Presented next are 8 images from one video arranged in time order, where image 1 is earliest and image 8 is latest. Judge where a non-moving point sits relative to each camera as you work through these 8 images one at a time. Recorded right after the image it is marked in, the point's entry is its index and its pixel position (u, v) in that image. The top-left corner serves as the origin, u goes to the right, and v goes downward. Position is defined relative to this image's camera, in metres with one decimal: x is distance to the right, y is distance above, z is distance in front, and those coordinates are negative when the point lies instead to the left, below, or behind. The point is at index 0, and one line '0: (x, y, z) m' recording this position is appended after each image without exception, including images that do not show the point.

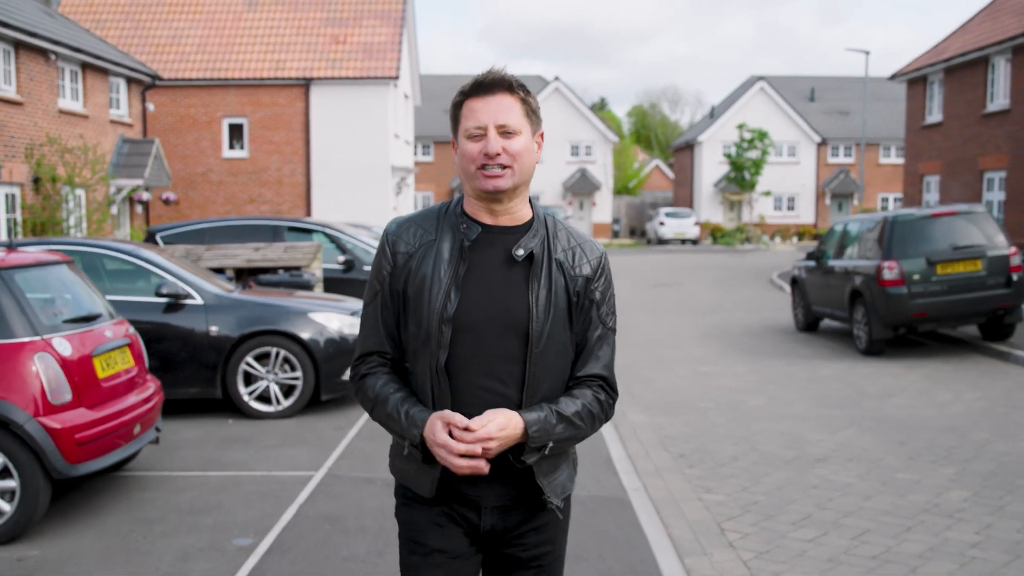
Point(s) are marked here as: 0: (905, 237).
0: (+3.8, +0.5, +12.2) m
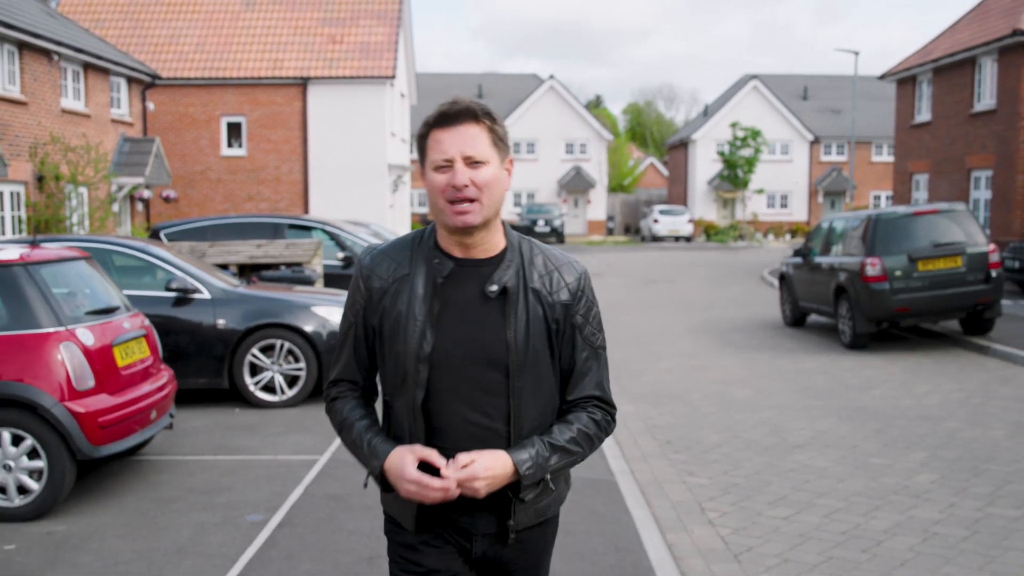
0: (+3.7, +0.5, +12.6) m
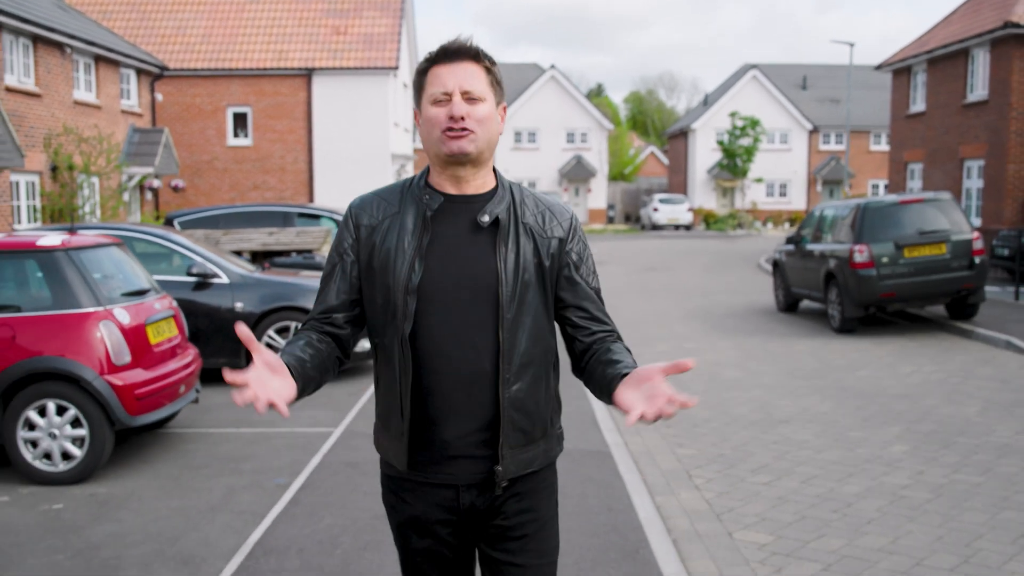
0: (+3.7, +0.7, +13.1) m
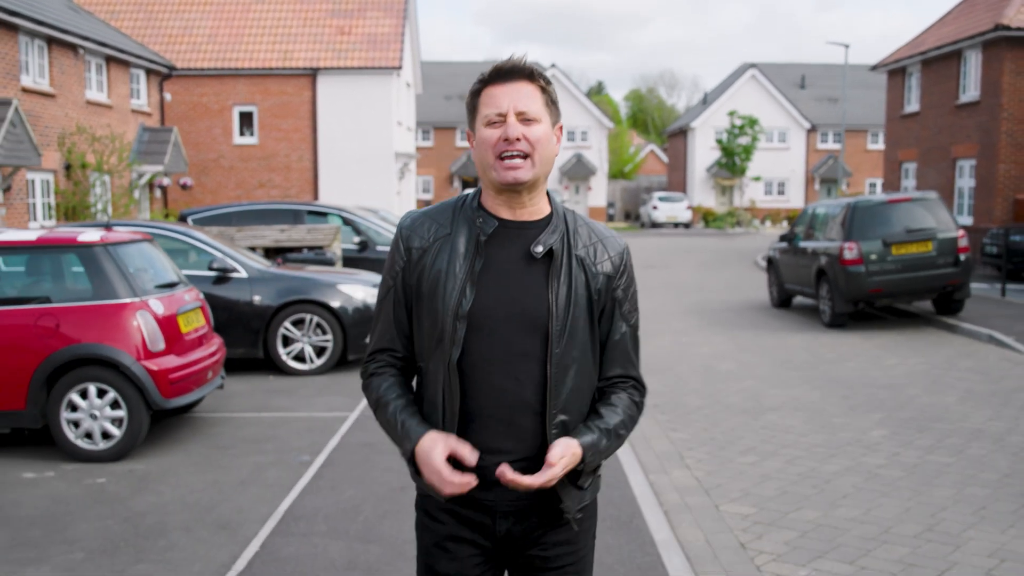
0: (+3.8, +0.7, +13.6) m
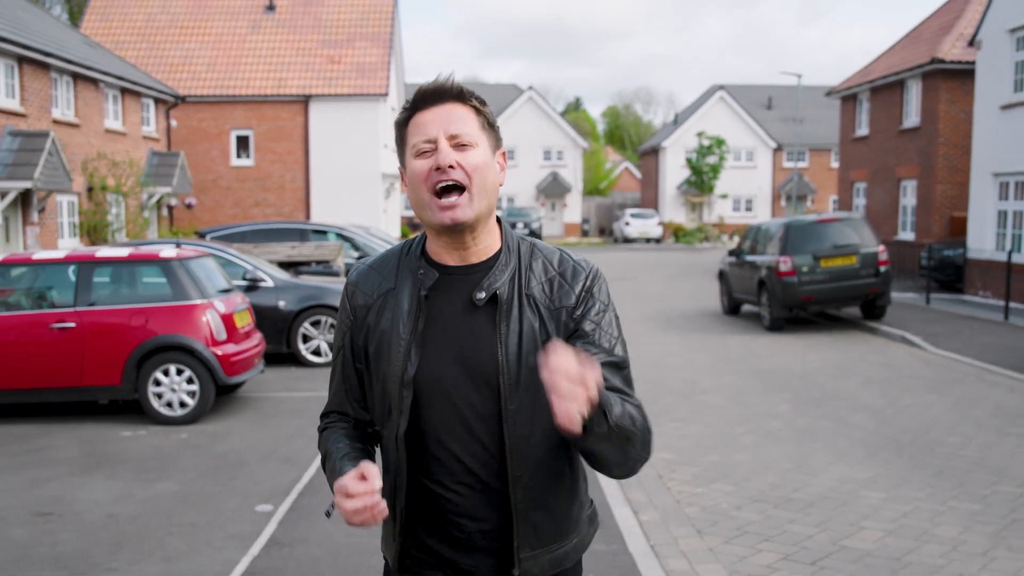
0: (+3.5, +0.6, +15.6) m
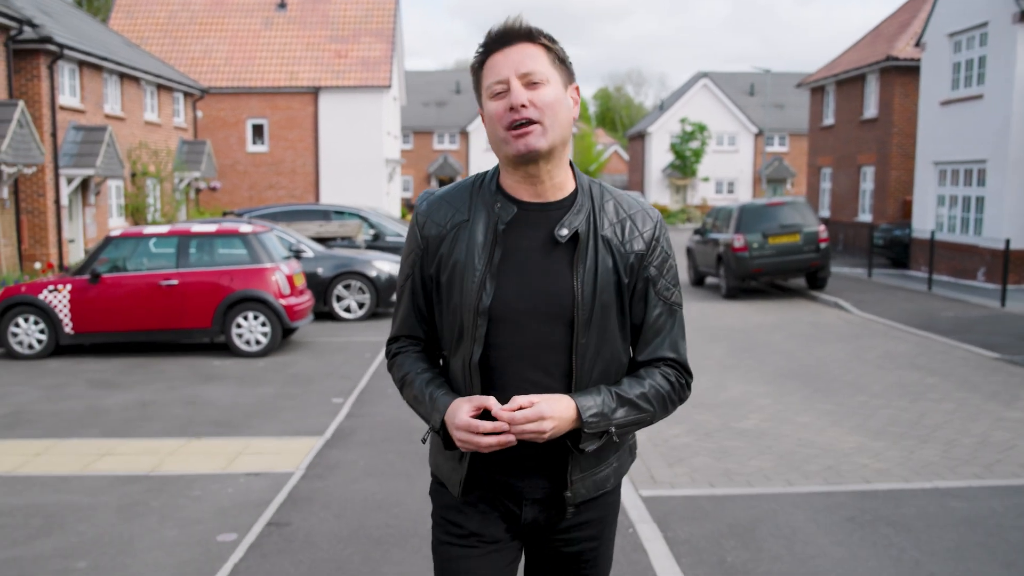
0: (+3.4, +1.0, +18.3) m
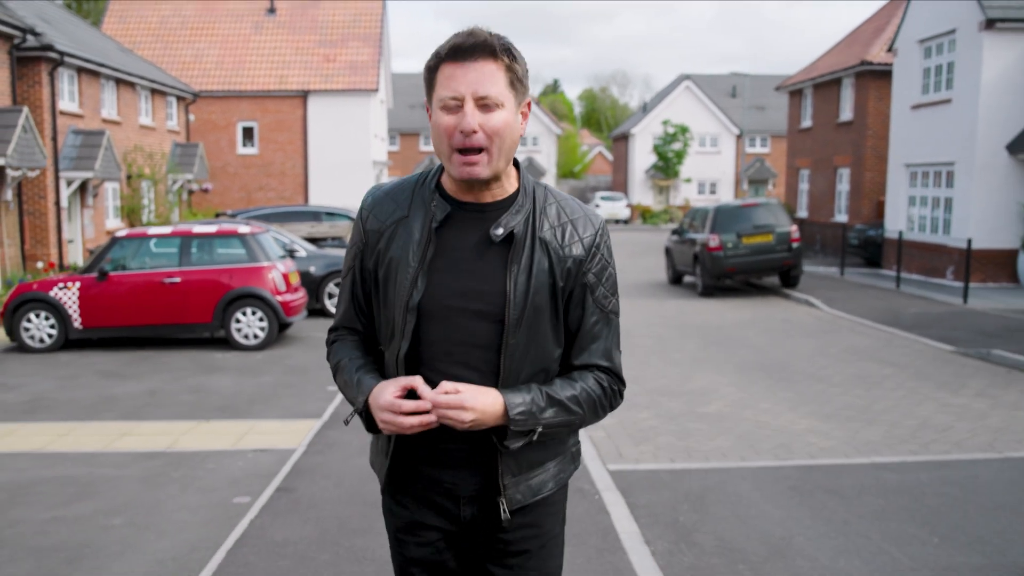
0: (+3.2, +1.0, +19.0) m
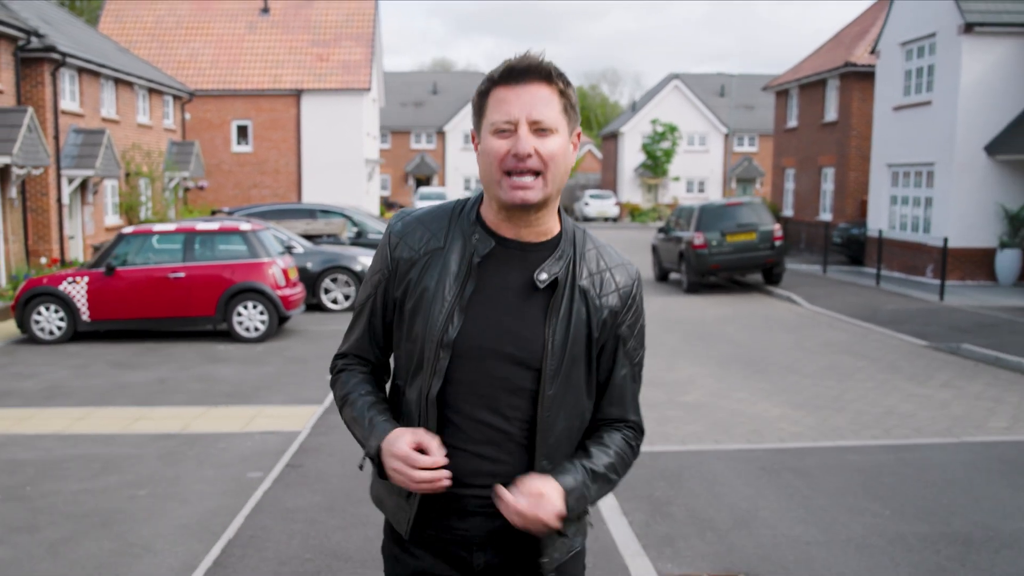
0: (+3.0, +1.1, +19.5) m
